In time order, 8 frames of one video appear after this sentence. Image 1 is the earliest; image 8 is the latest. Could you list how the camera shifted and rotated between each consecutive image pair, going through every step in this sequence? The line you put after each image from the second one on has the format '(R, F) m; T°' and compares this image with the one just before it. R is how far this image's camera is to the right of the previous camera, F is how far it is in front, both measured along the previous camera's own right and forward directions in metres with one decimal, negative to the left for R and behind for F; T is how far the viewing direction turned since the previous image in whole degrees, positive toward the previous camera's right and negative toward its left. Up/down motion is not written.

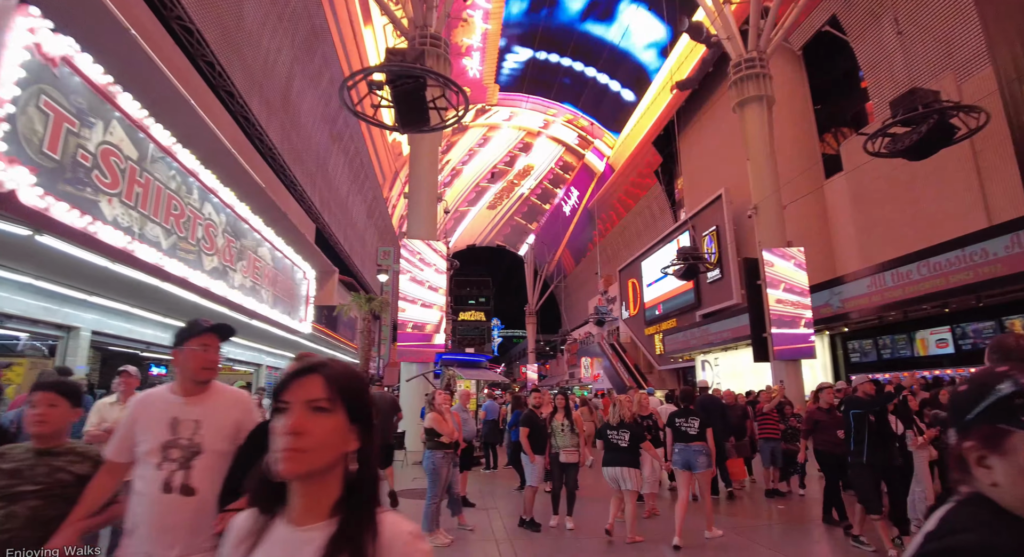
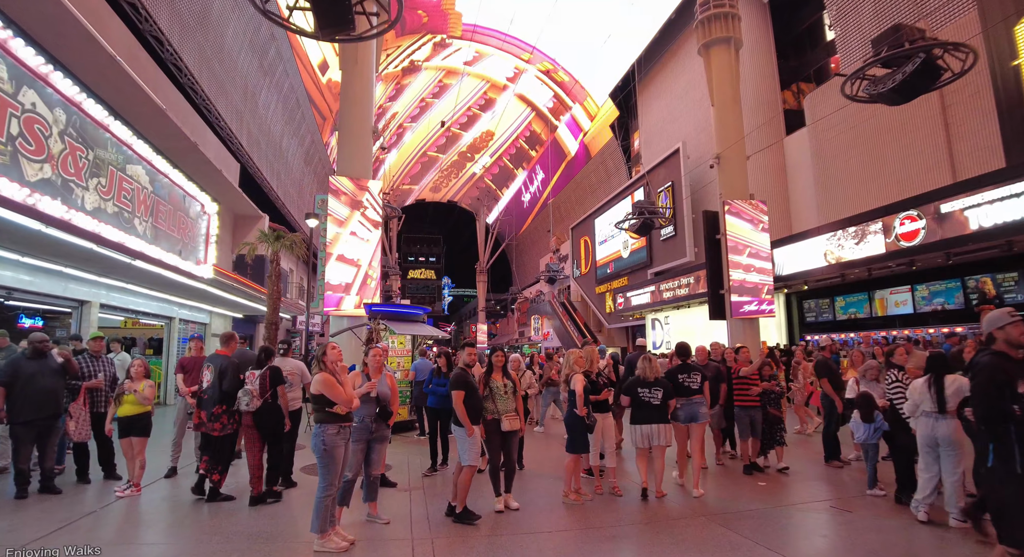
(+0.2, +1.5) m; +5°
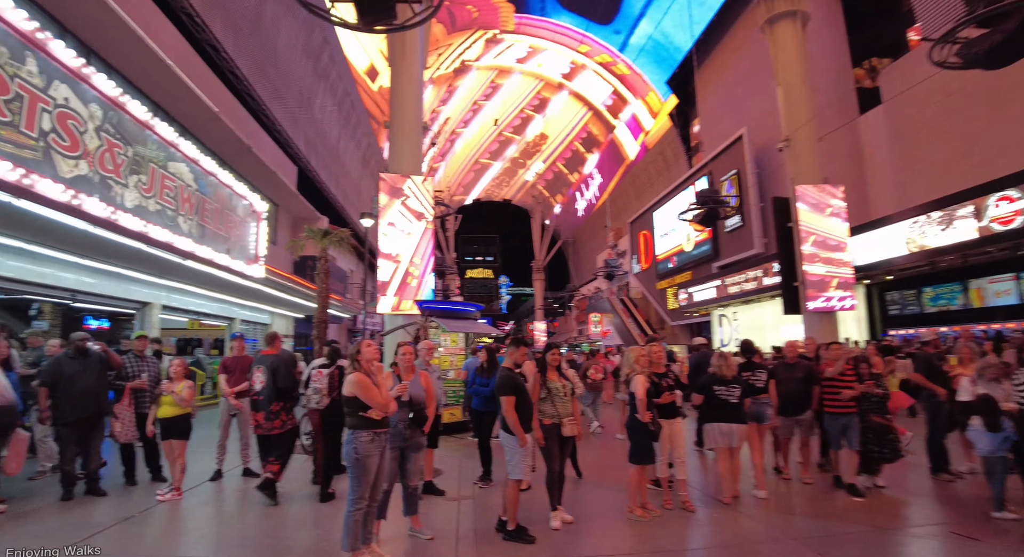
(+0.1, +0.7) m; -6°
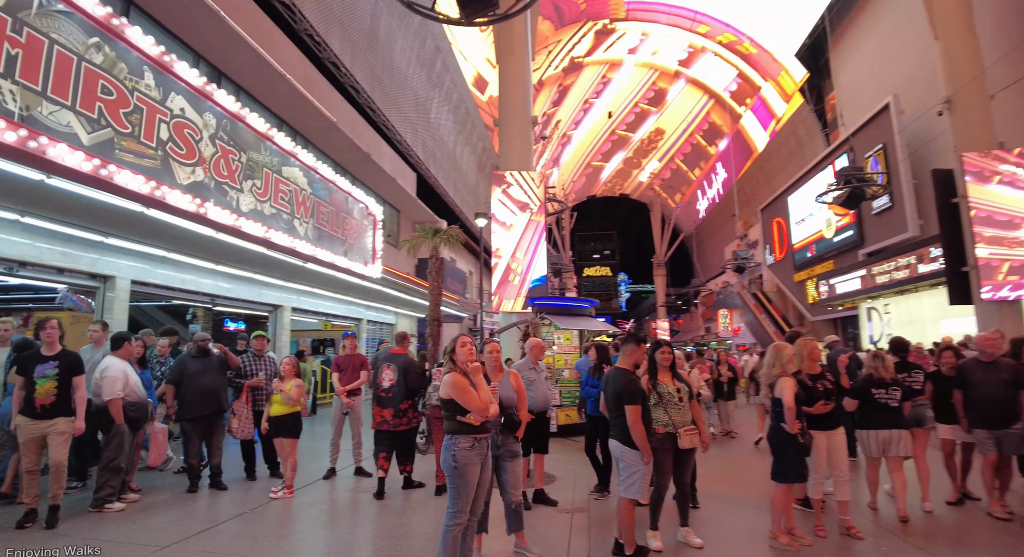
(+0.1, +0.7) m; -13°
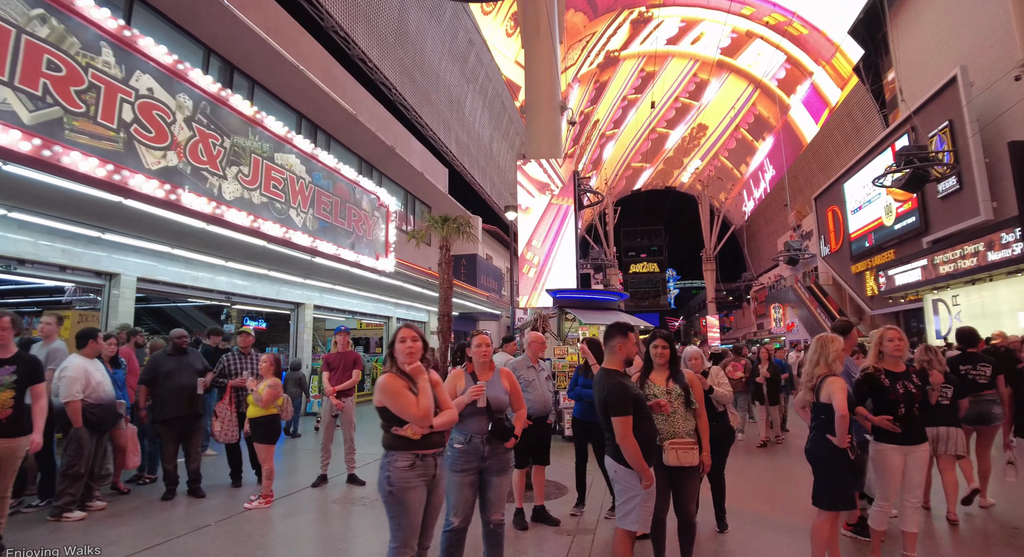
(+0.5, +0.8) m; -5°
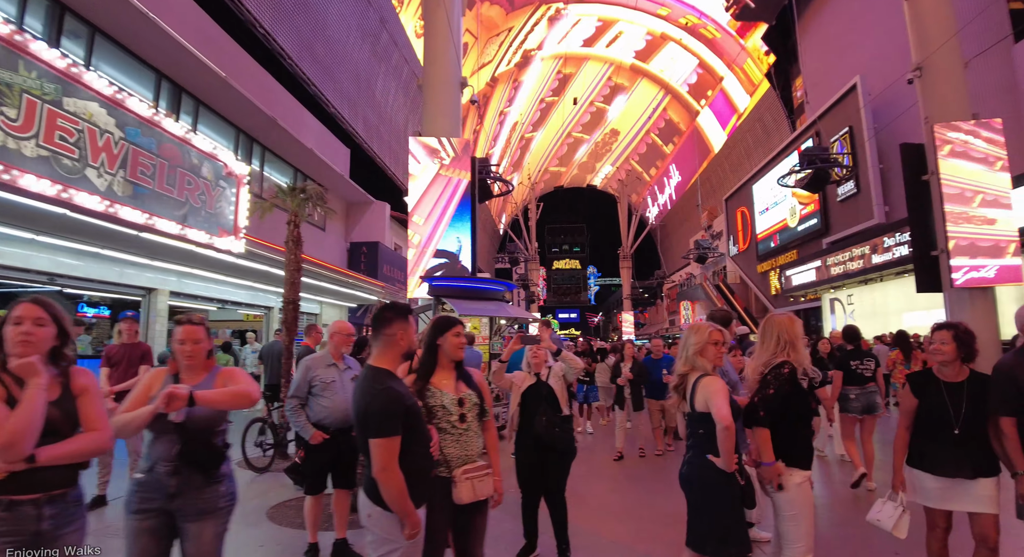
(+0.9, +0.8) m; +8°
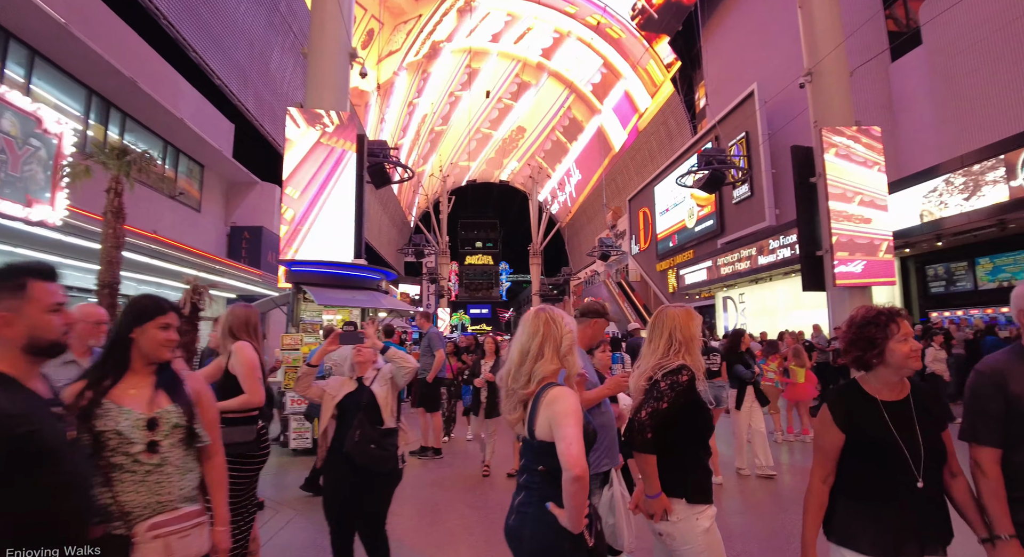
(+0.4, +0.6) m; +10°
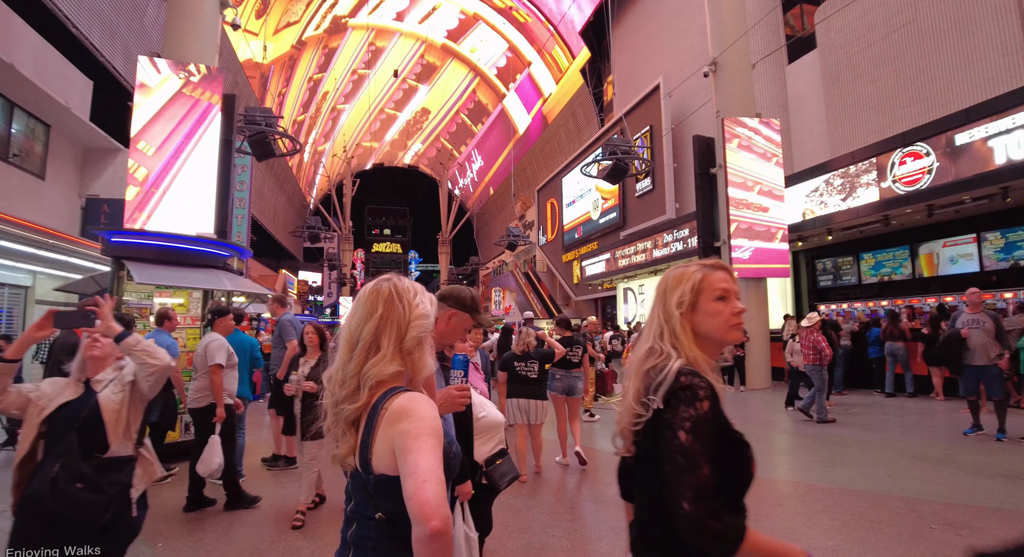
(+0.3, +0.6) m; +10°
